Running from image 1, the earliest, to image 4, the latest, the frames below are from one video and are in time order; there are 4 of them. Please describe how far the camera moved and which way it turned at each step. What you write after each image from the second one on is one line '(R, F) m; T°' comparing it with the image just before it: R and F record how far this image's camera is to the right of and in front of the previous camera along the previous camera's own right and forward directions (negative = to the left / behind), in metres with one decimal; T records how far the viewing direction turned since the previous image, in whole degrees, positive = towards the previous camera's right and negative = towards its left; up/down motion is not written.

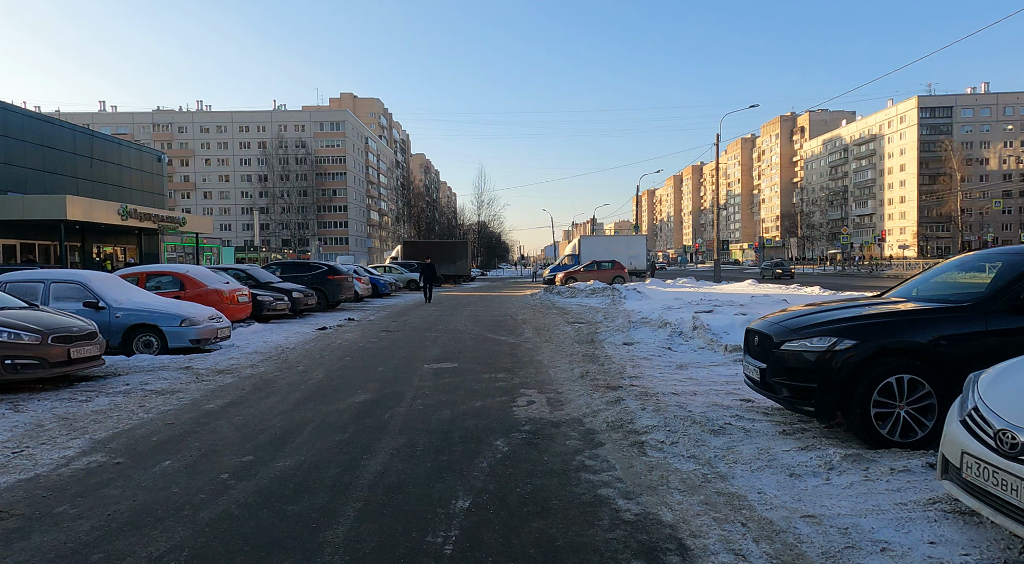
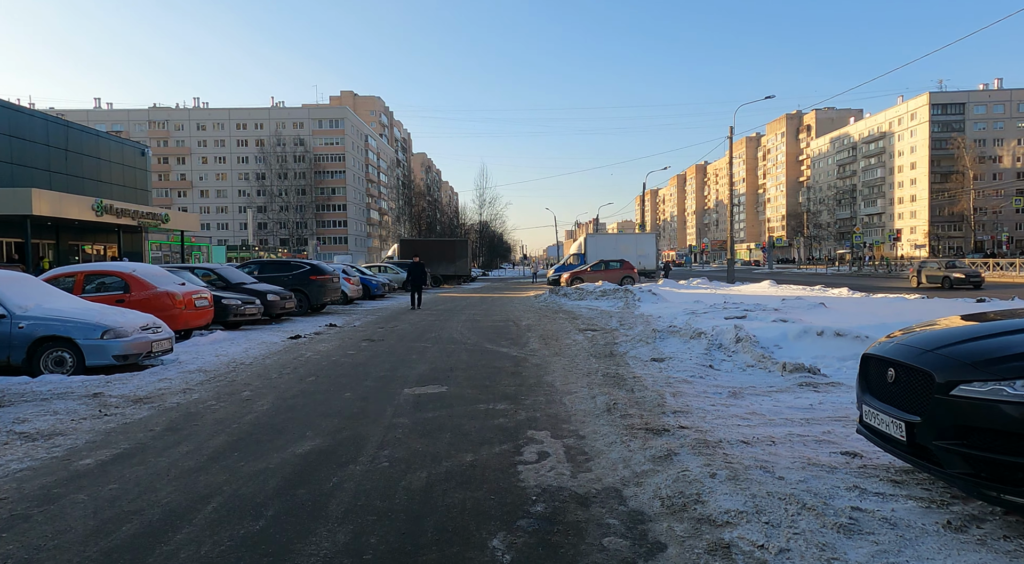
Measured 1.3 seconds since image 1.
(0.0, +2.0) m; 0°
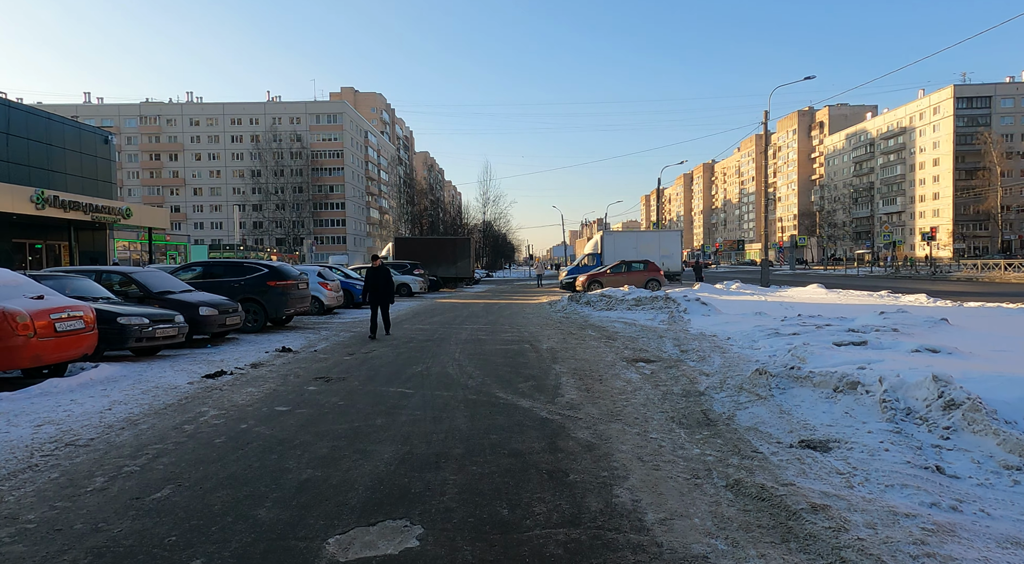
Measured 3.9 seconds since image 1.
(-0.2, +4.0) m; 0°
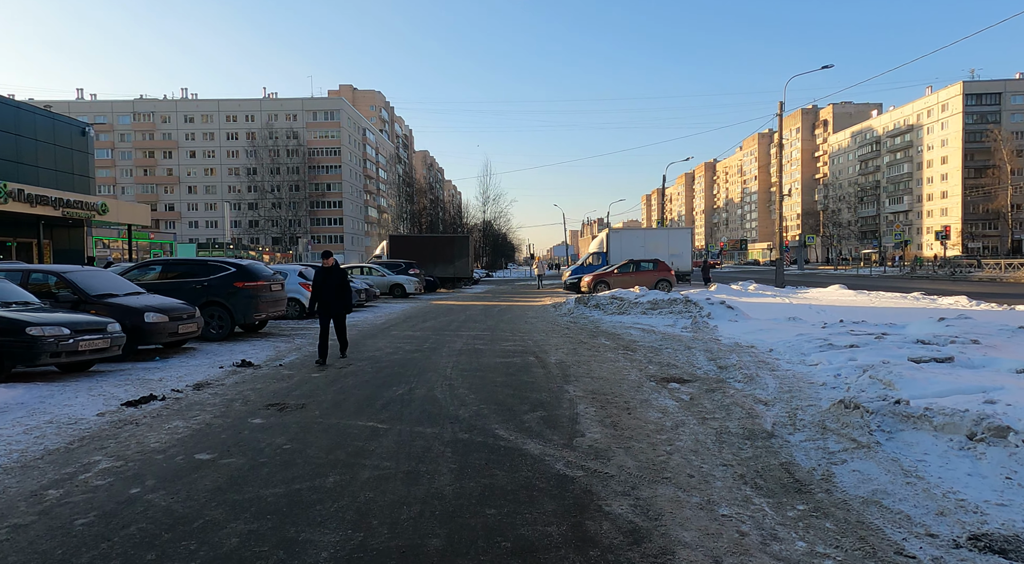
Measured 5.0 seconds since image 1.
(0.0, +1.8) m; 0°
